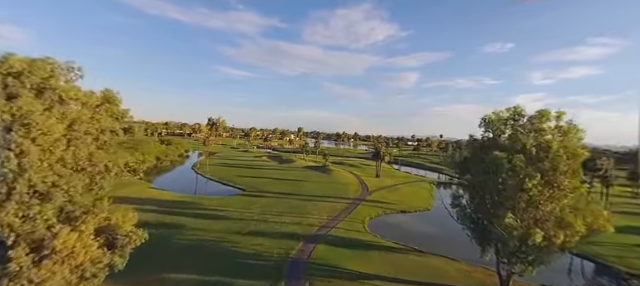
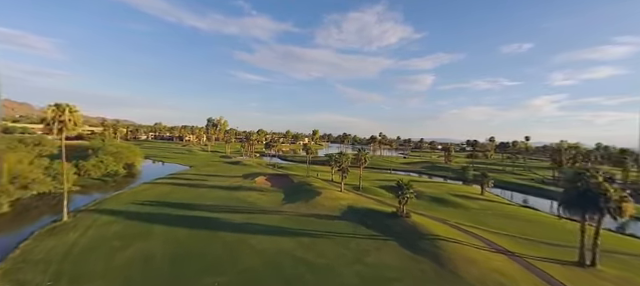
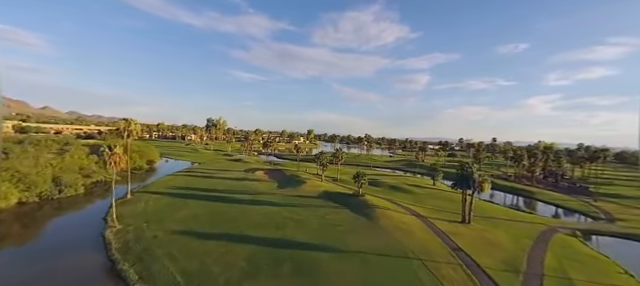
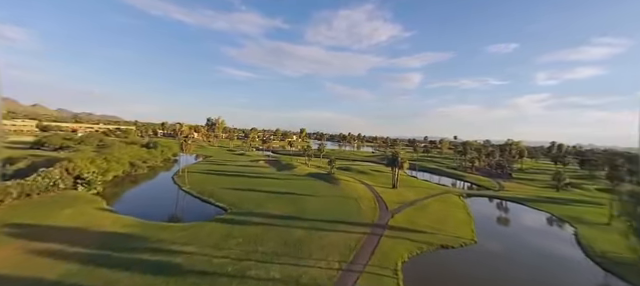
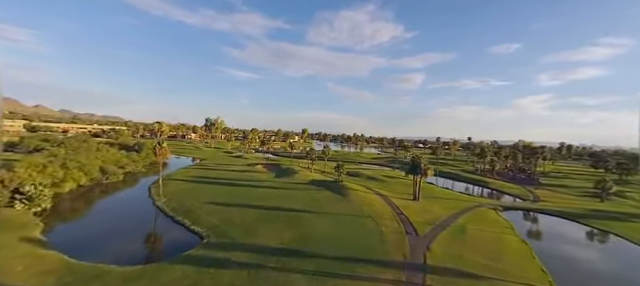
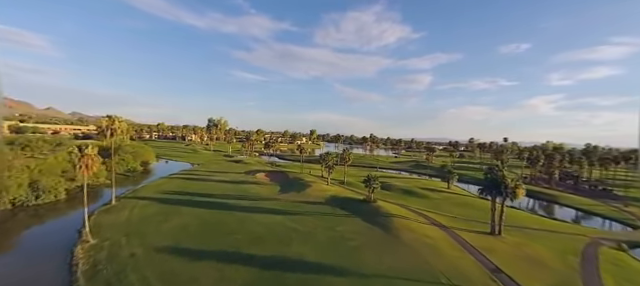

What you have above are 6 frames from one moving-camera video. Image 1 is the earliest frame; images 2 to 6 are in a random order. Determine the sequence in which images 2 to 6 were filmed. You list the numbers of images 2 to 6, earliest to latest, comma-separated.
4, 5, 3, 6, 2
